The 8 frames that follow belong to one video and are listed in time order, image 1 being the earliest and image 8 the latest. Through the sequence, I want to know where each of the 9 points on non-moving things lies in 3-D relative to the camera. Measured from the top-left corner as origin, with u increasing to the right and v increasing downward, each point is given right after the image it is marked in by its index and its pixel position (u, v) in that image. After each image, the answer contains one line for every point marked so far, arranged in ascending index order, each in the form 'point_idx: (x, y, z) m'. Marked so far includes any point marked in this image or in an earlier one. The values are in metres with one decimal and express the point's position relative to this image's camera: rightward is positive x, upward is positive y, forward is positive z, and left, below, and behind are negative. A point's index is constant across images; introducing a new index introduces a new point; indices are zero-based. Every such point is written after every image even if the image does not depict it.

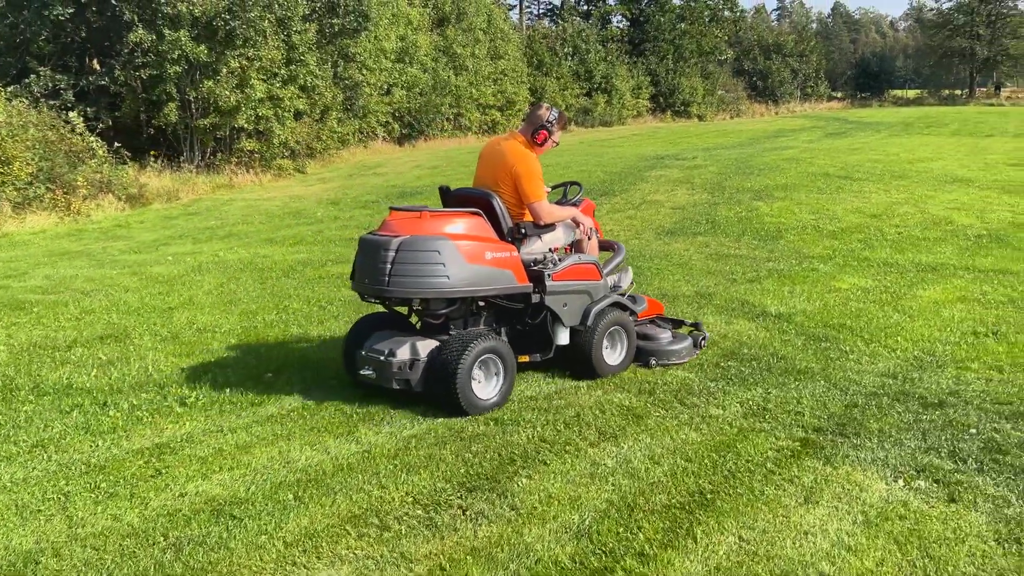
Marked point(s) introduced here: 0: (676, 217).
0: (+2.9, +1.2, +14.9) m
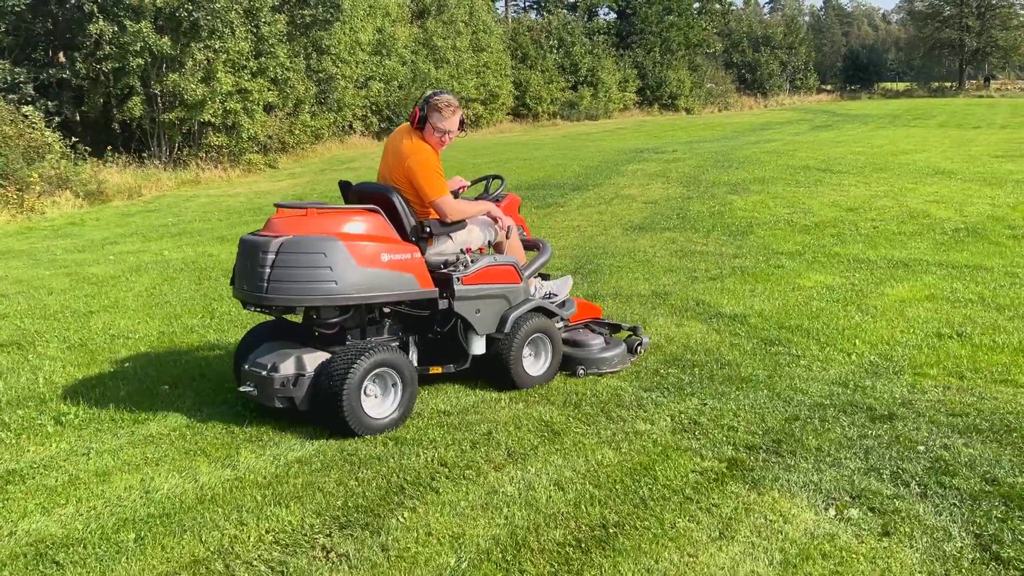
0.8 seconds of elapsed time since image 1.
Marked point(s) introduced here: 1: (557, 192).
0: (+2.3, +1.3, +14.5) m
1: (+0.9, +1.9, +16.7) m
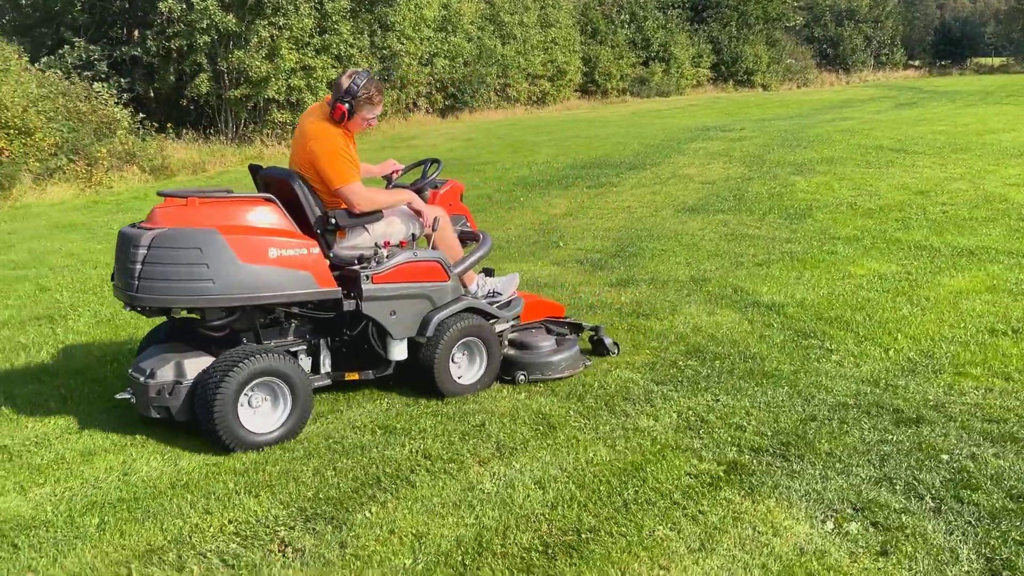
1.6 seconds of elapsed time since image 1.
0: (+3.1, +1.6, +14.0) m
1: (+1.9, +2.2, +16.3) m
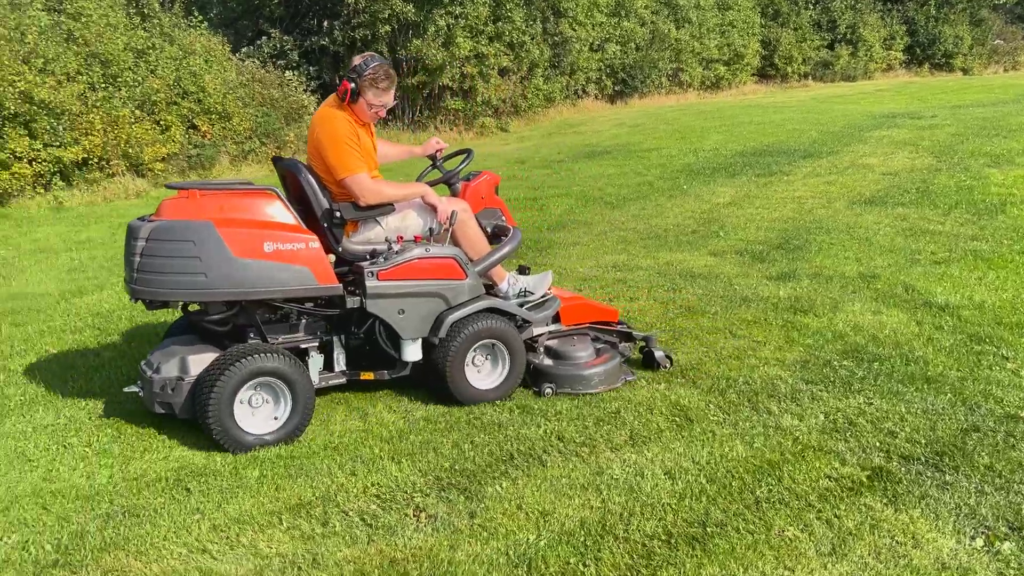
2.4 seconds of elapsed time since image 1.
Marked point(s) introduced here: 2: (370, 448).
0: (+5.7, +1.6, +13.2) m
1: (+5.0, +2.3, +15.7) m
2: (-0.6, -0.7, +3.8) m
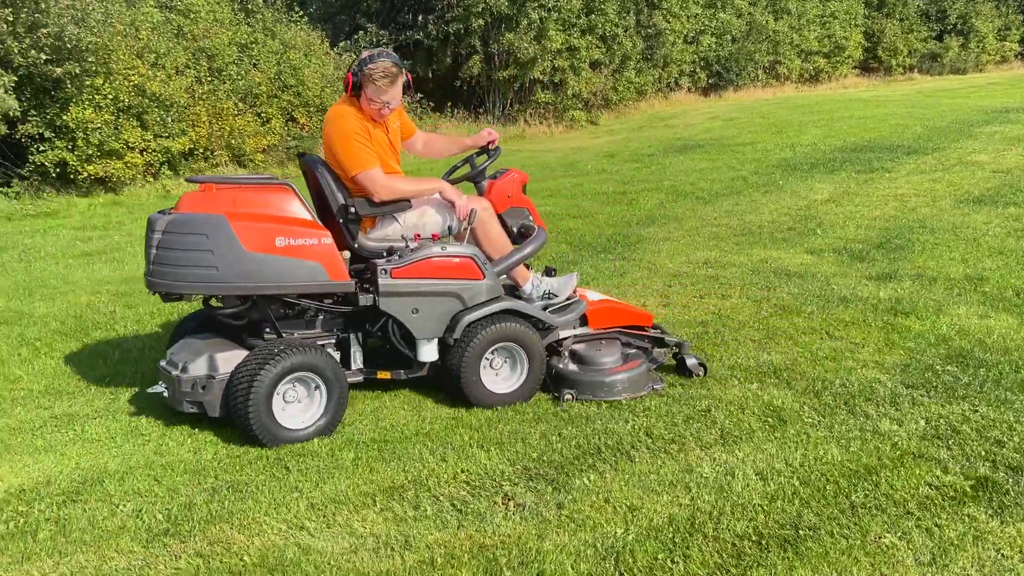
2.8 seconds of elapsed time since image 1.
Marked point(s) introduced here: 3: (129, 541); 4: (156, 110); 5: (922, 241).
0: (+7.1, +1.5, +12.6) m
1: (+6.6, +2.3, +15.1) m
2: (-0.2, -0.7, +3.9) m
3: (-1.3, -0.9, +3.0) m
4: (-5.6, +2.8, +13.4) m
5: (+4.3, +0.5, +8.9) m
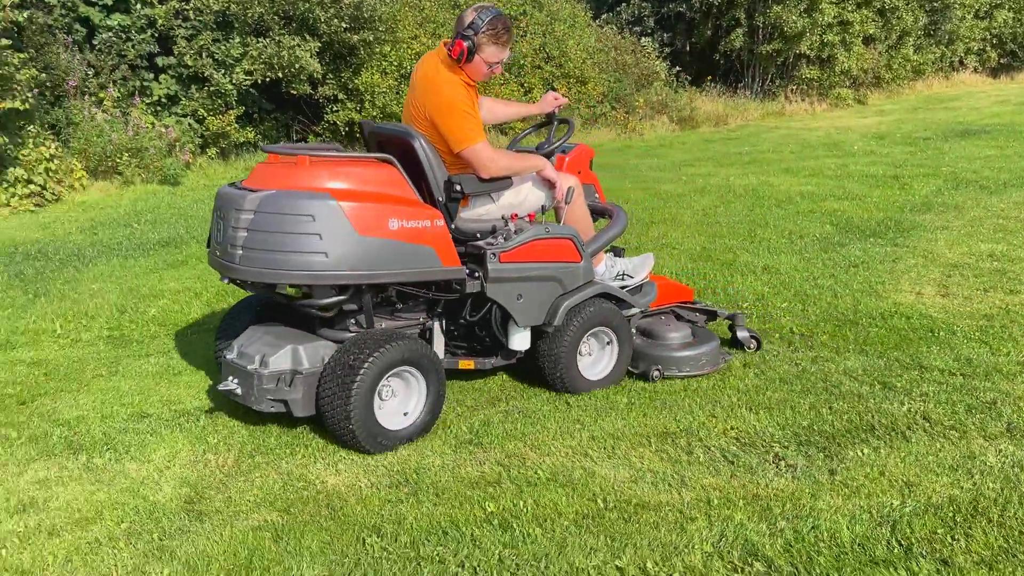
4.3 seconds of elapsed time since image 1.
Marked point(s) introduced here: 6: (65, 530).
0: (+10.5, +1.2, +10.4) m
1: (+10.8, +2.0, +12.9) m
2: (+1.0, -0.5, +4.1) m
3: (-0.3, -0.6, +3.5) m
4: (-1.3, +3.6, +14.4) m
5: (+6.8, +0.3, +7.7) m
6: (-1.5, -0.8, +2.9) m
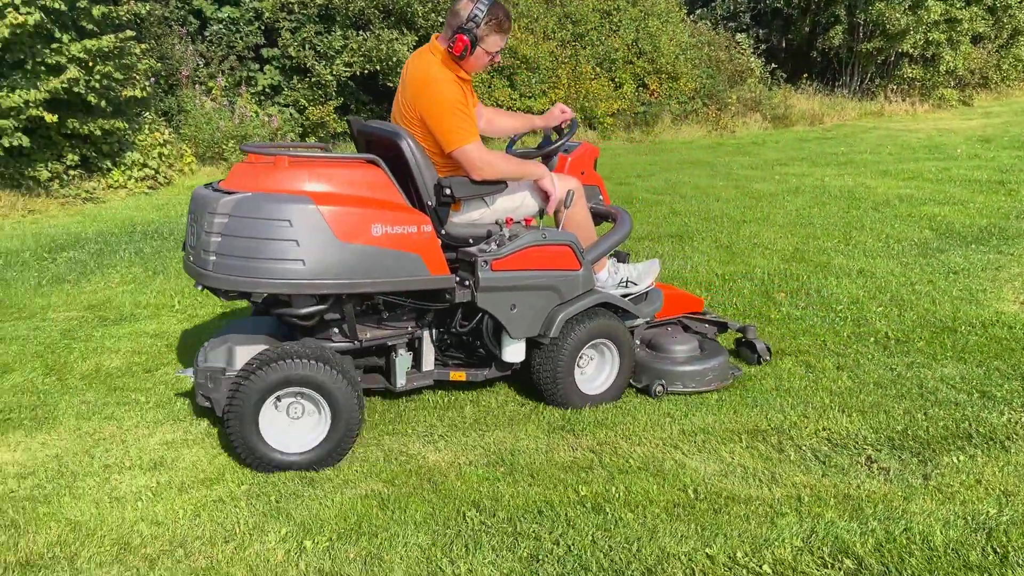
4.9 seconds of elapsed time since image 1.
0: (+11.5, +0.9, +9.5) m
1: (+12.1, +1.7, +12.0) m
2: (+1.5, -0.5, +4.1) m
3: (+0.1, -0.6, +3.6) m
4: (+0.2, +3.7, +14.6) m
5: (+7.5, +0.1, +7.1) m
6: (-1.2, -0.7, +3.1) m
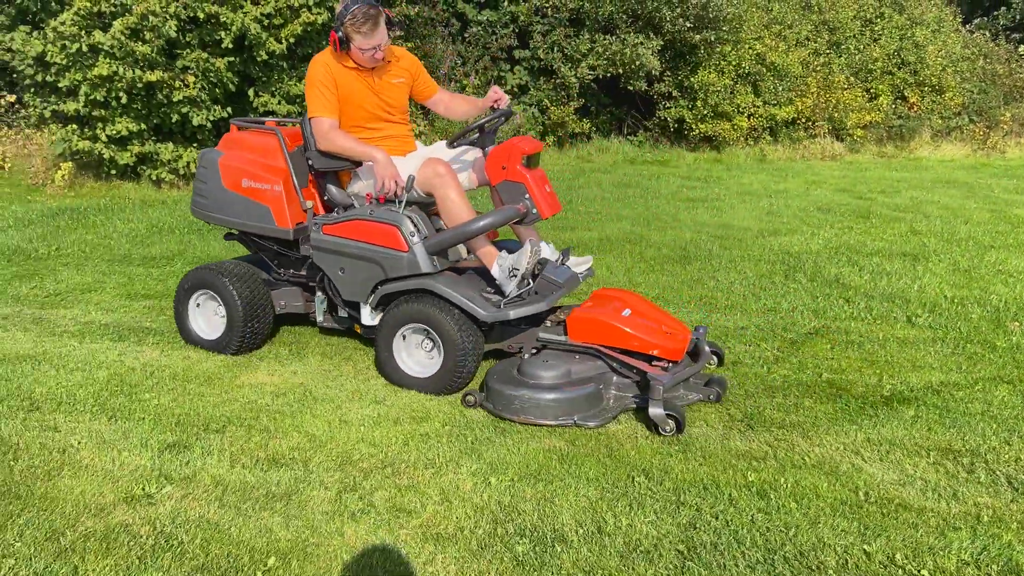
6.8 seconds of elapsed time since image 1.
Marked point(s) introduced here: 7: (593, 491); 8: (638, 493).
0: (+13.6, -0.3, +6.5) m
1: (+14.8, +0.4, +8.7) m
2: (+2.3, -0.6, +3.9) m
3: (+0.9, -0.6, +3.8) m
4: (+4.3, +3.5, +14.3) m
5: (+9.0, -0.6, +5.2) m
6: (-0.5, -0.6, +3.6) m
7: (+0.3, -0.7, +3.1) m
8: (+0.5, -0.7, +3.1) m
